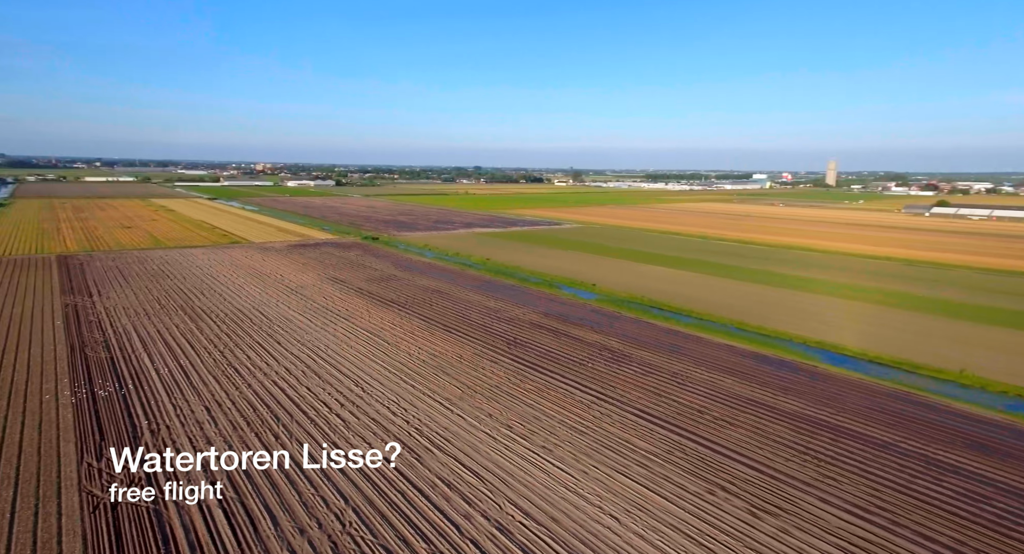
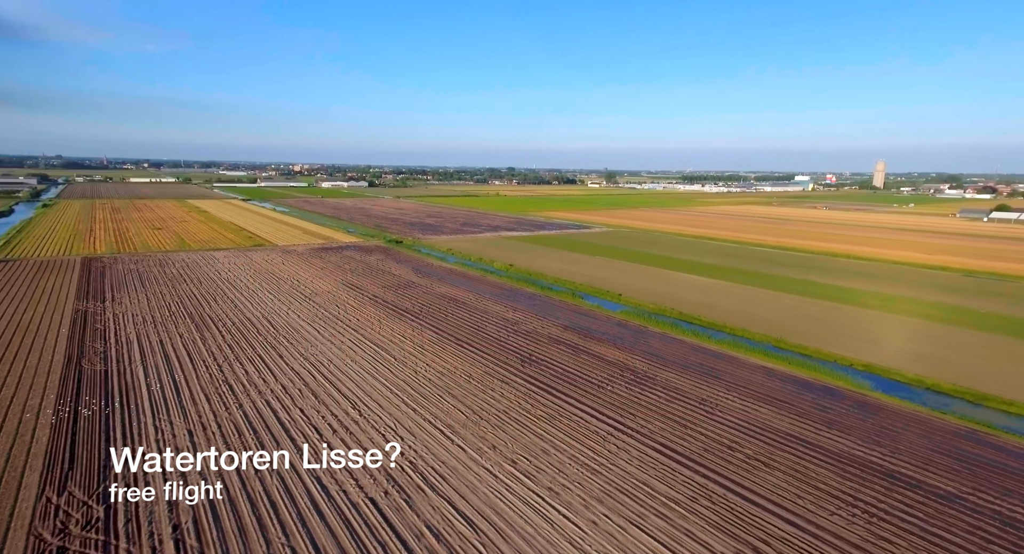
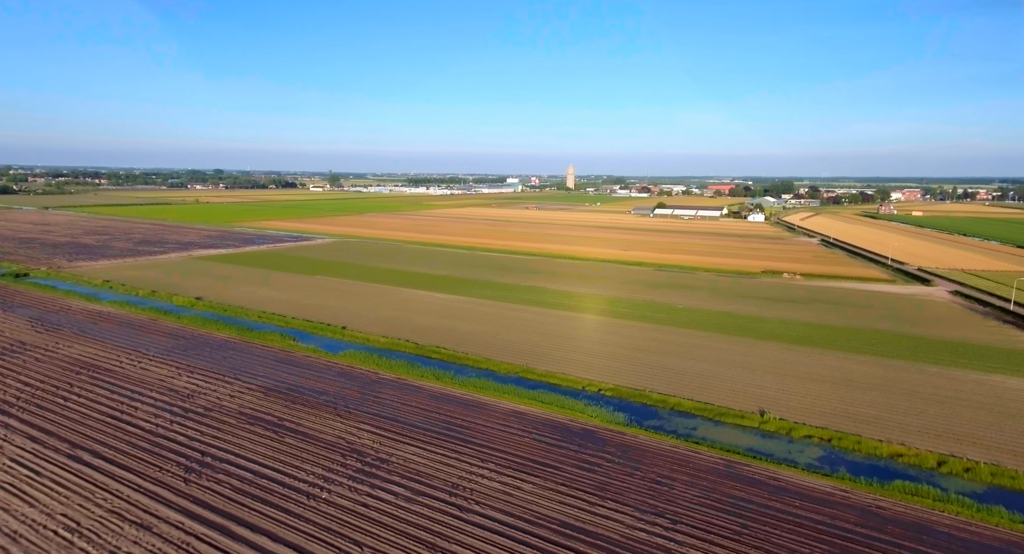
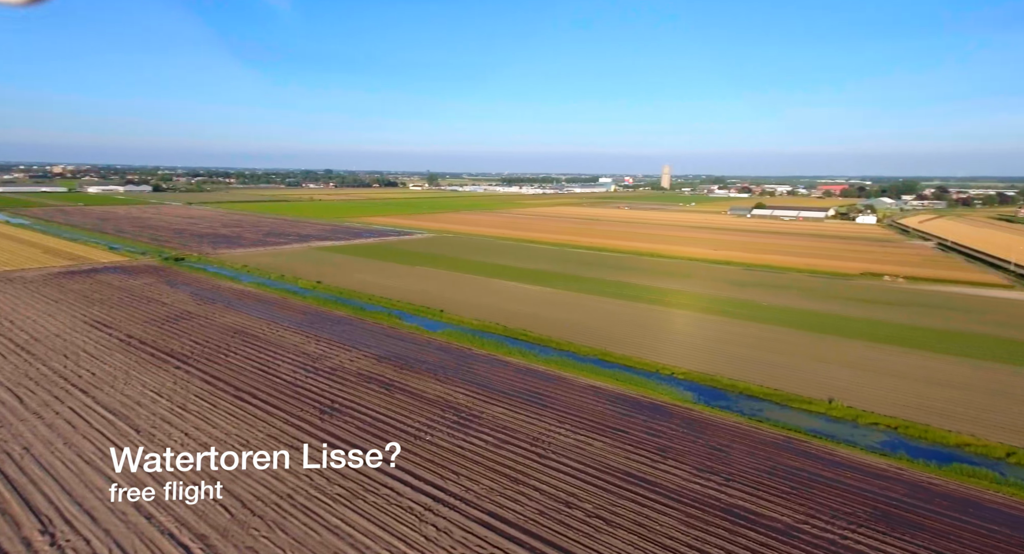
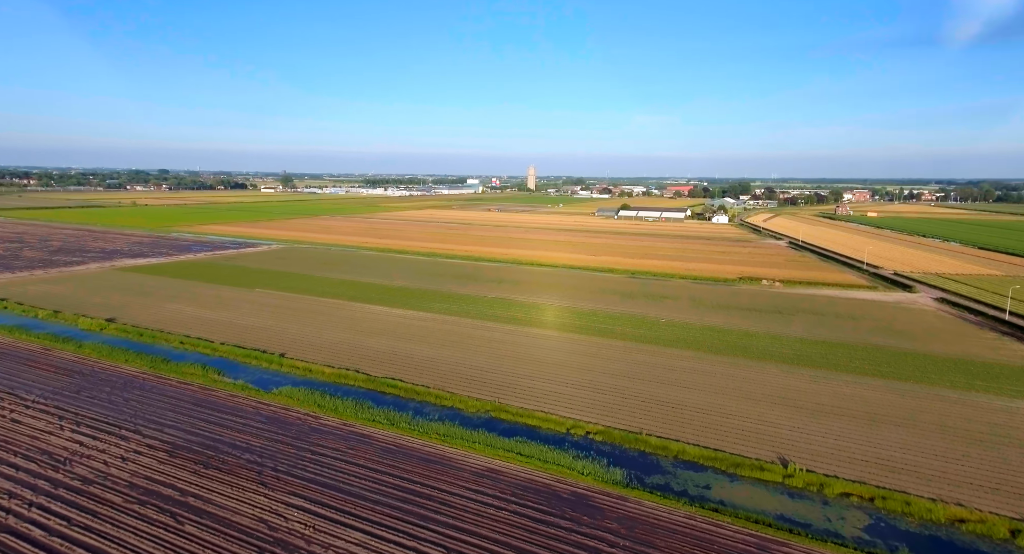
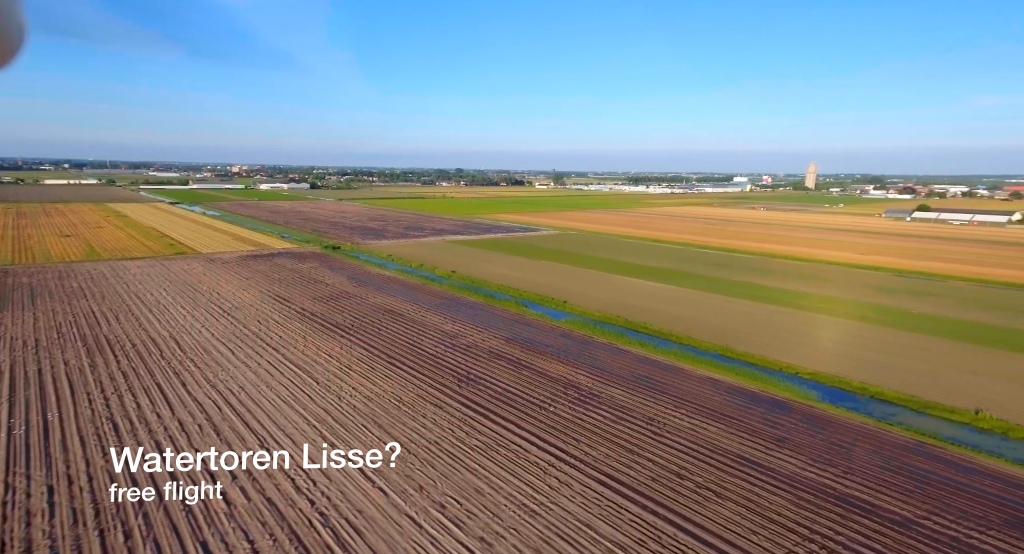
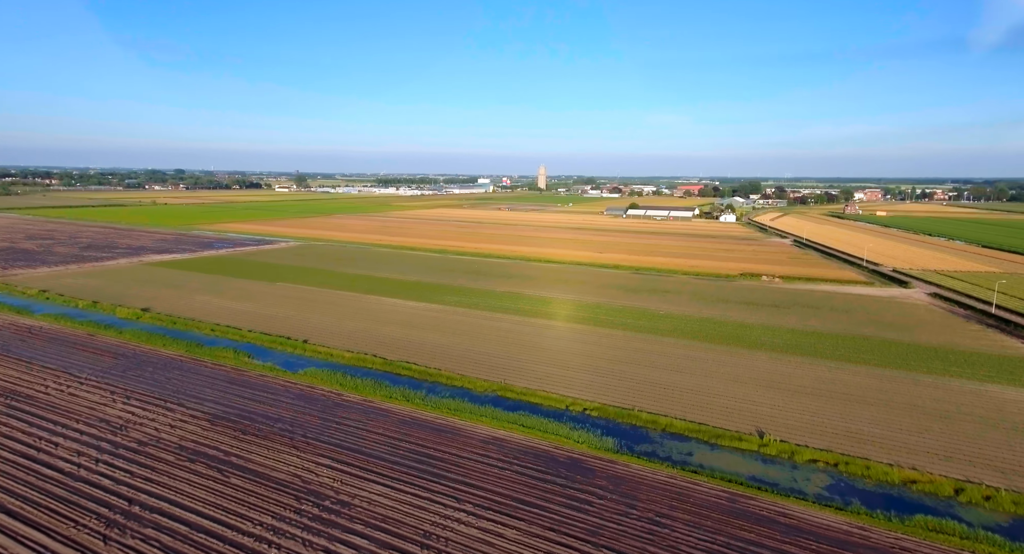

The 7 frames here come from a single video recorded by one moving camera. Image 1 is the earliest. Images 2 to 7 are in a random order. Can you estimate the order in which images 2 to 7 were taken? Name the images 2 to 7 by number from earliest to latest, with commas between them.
2, 6, 4, 3, 7, 5
